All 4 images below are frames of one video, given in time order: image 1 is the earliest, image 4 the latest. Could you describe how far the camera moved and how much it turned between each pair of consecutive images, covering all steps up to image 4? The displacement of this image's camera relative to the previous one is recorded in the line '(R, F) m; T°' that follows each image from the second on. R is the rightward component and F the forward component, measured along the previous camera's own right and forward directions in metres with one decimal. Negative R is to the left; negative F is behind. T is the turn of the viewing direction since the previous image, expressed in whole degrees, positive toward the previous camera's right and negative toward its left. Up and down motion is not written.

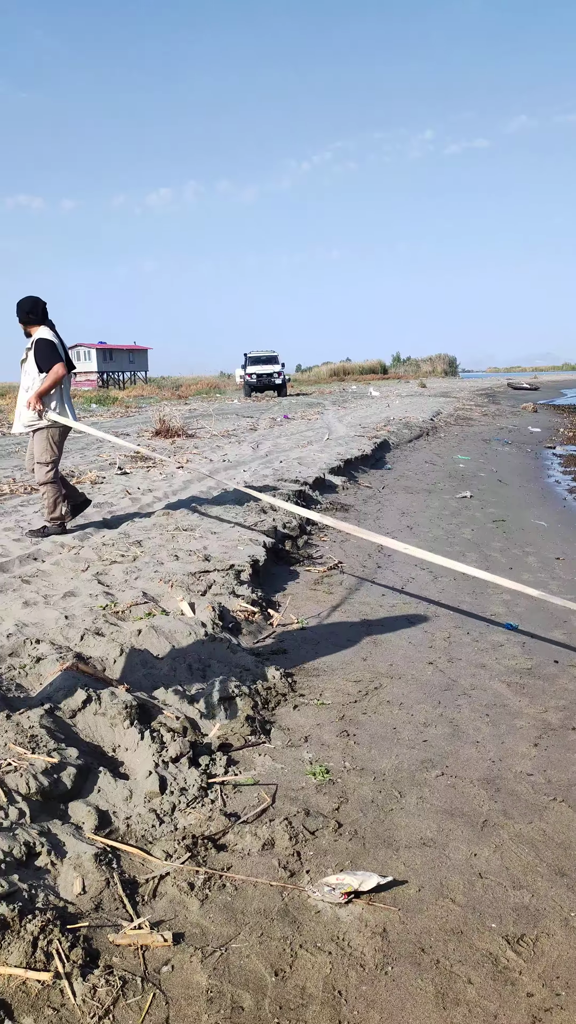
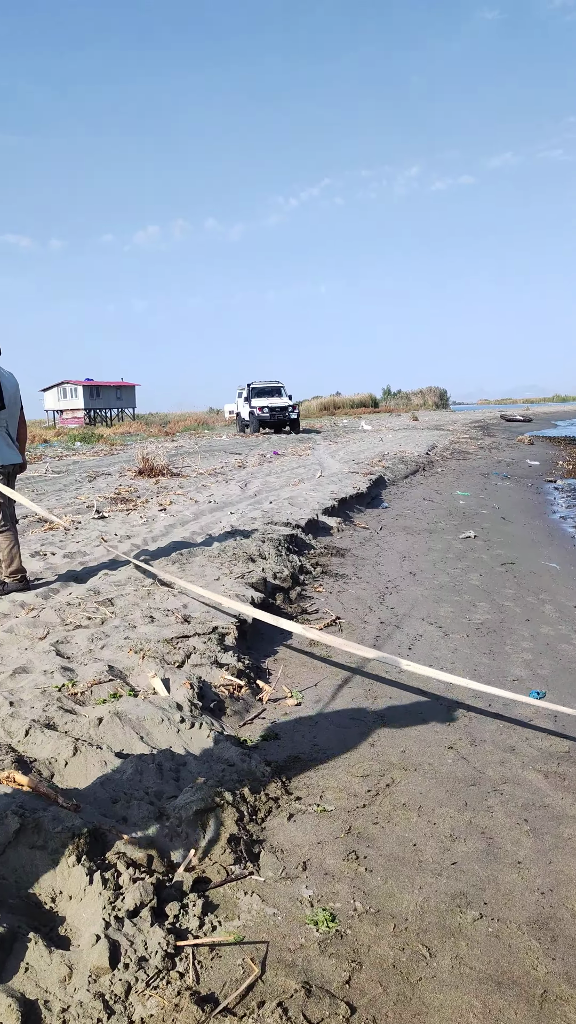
(0.0, +0.9) m; +1°
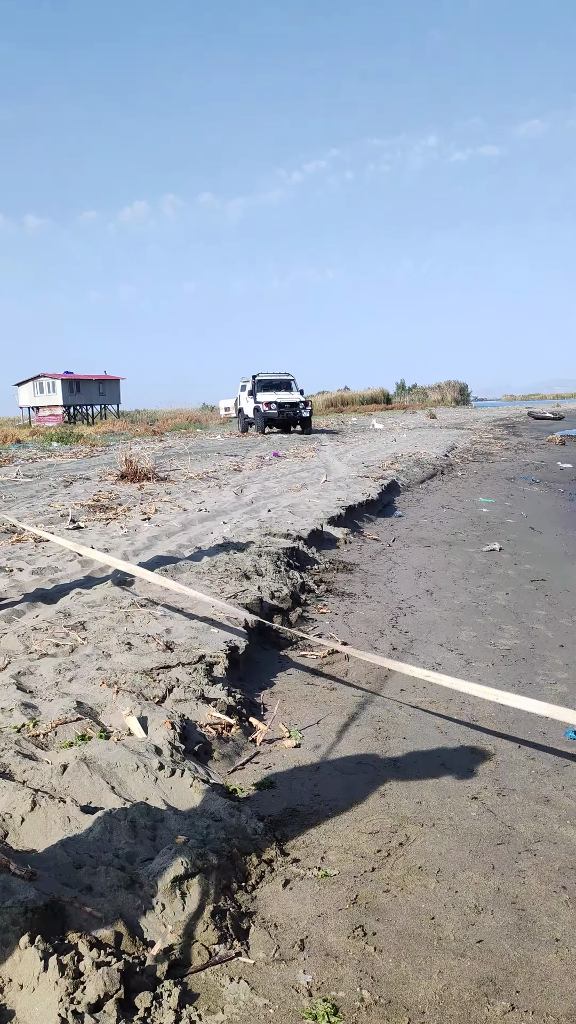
(+0.1, +0.7) m; -1°
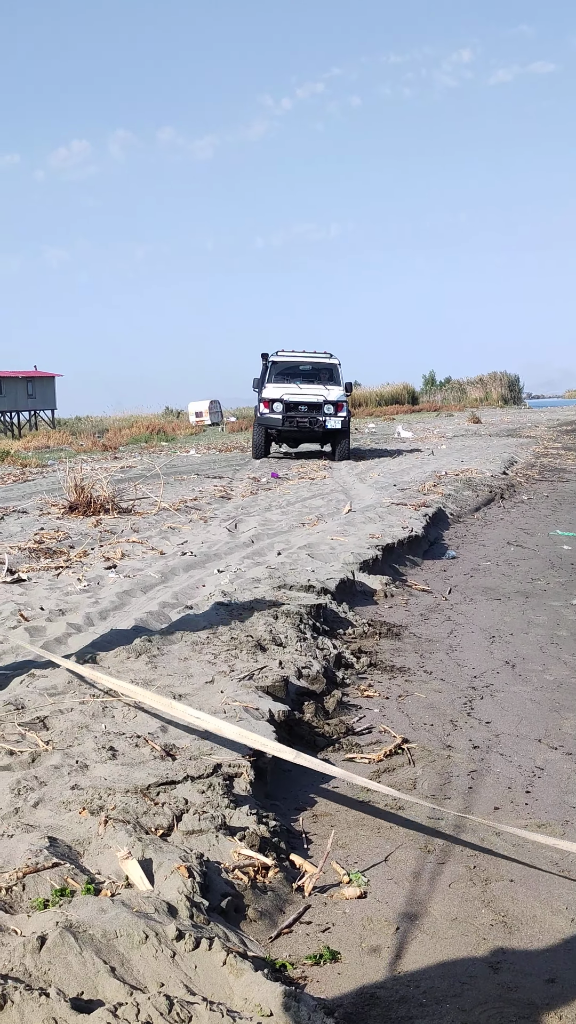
(-0.5, +1.4) m; +7°
